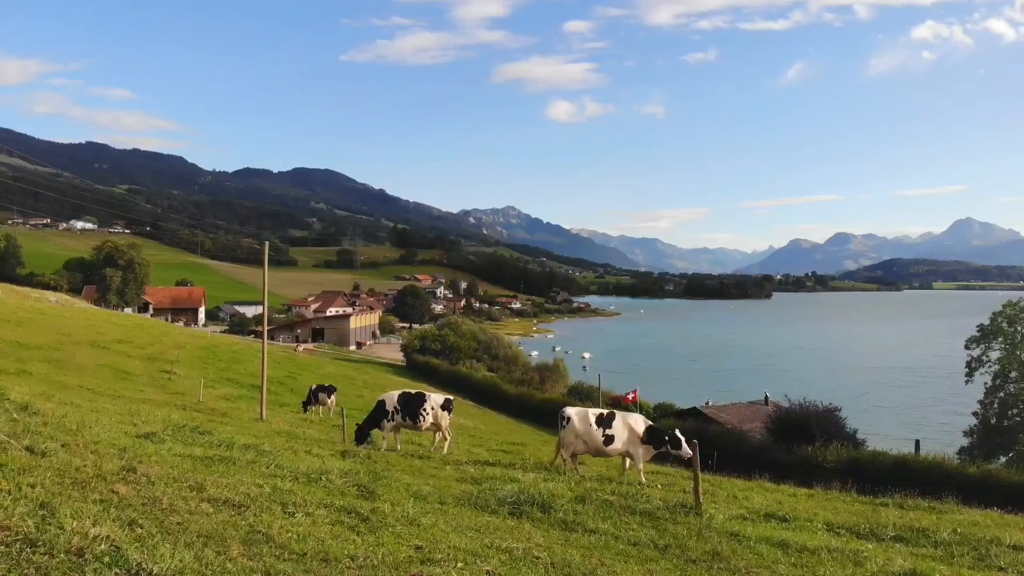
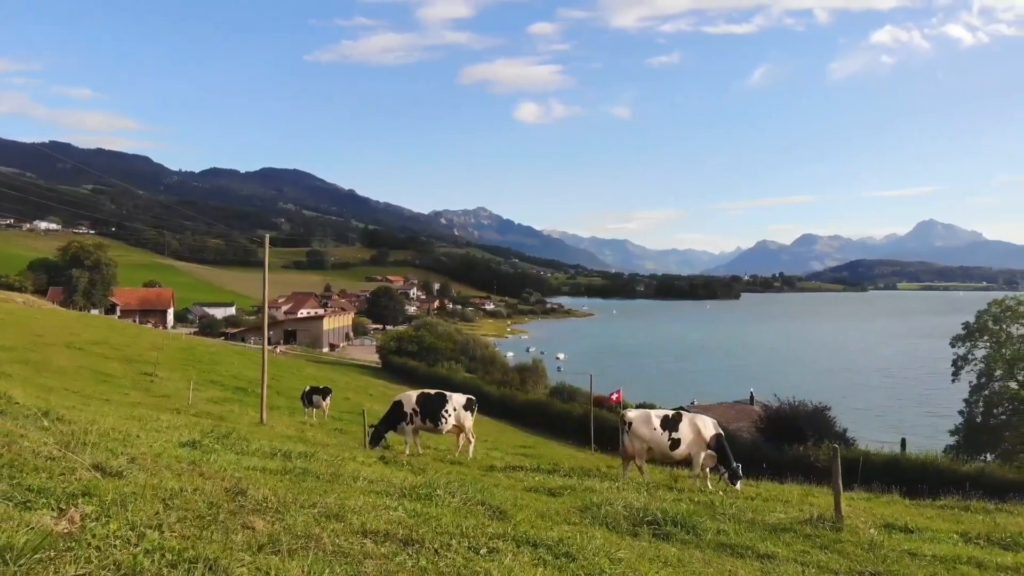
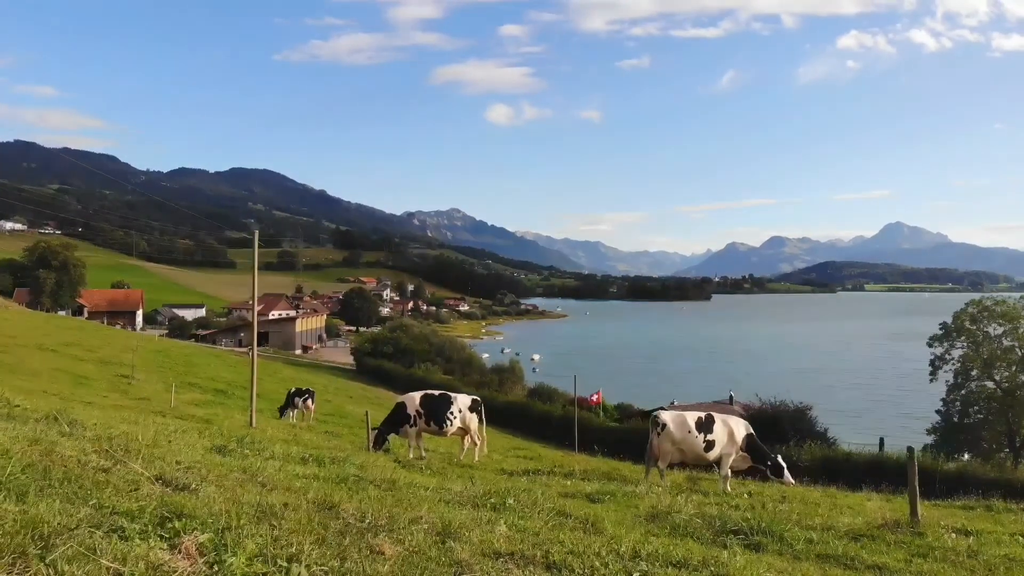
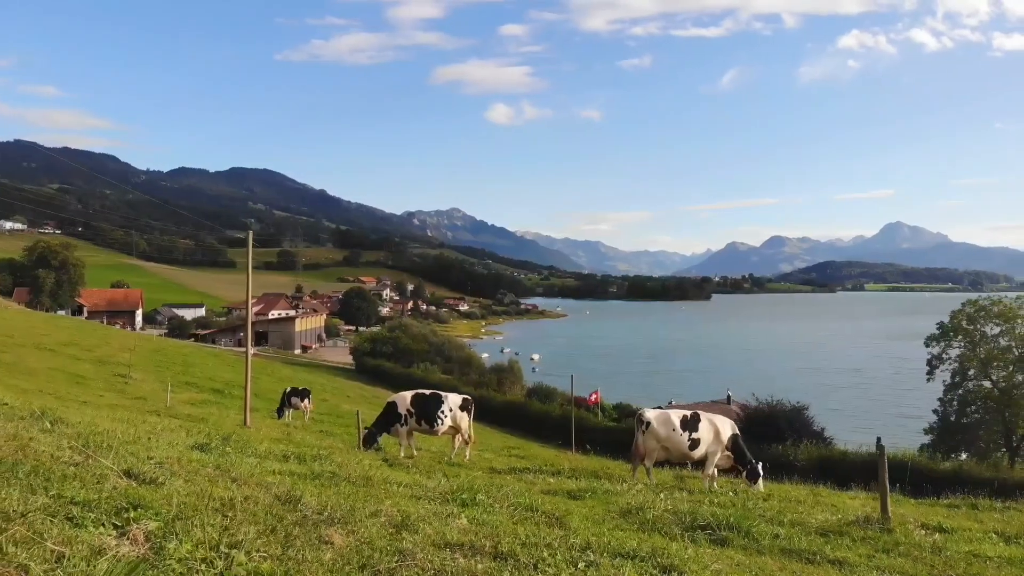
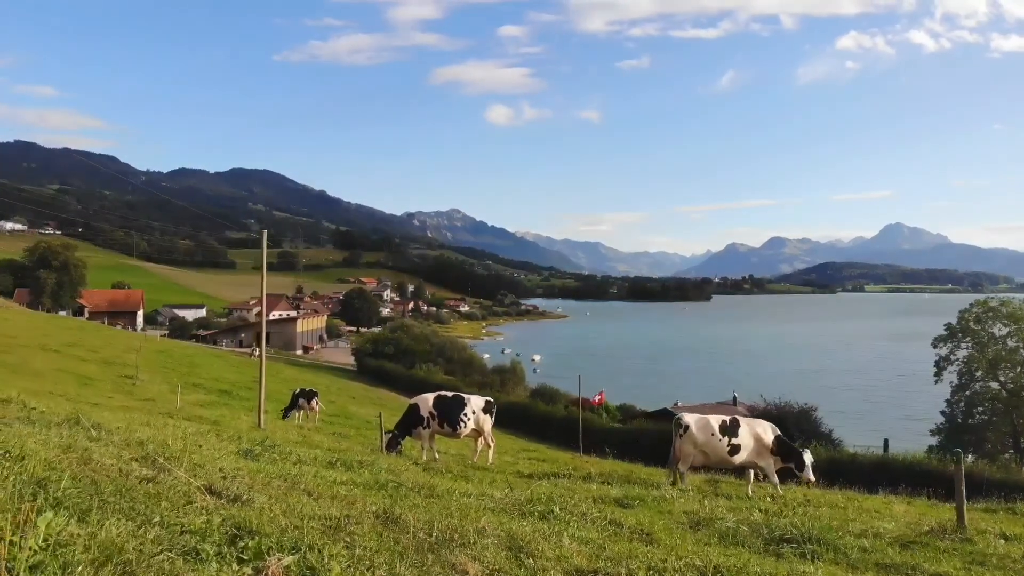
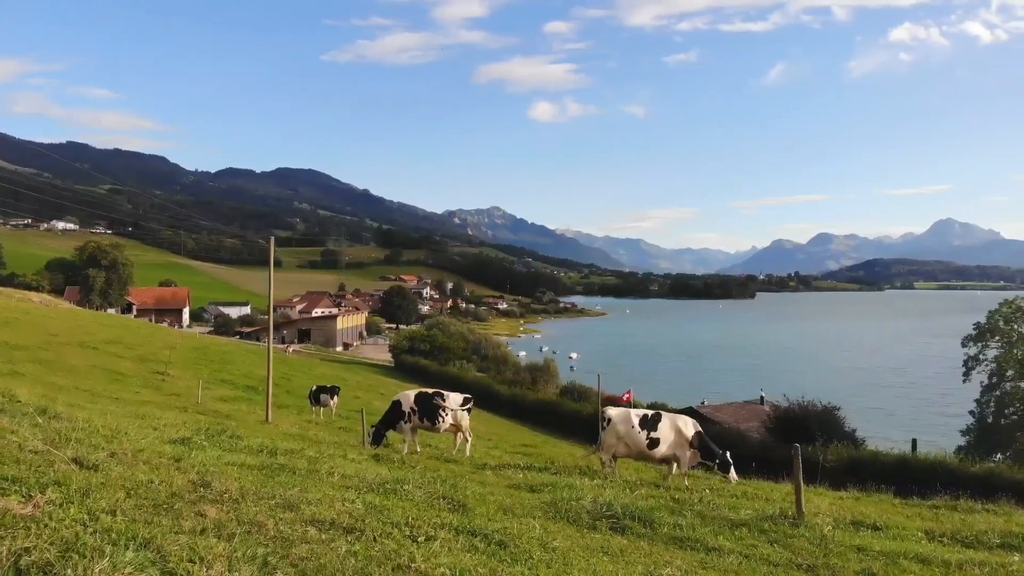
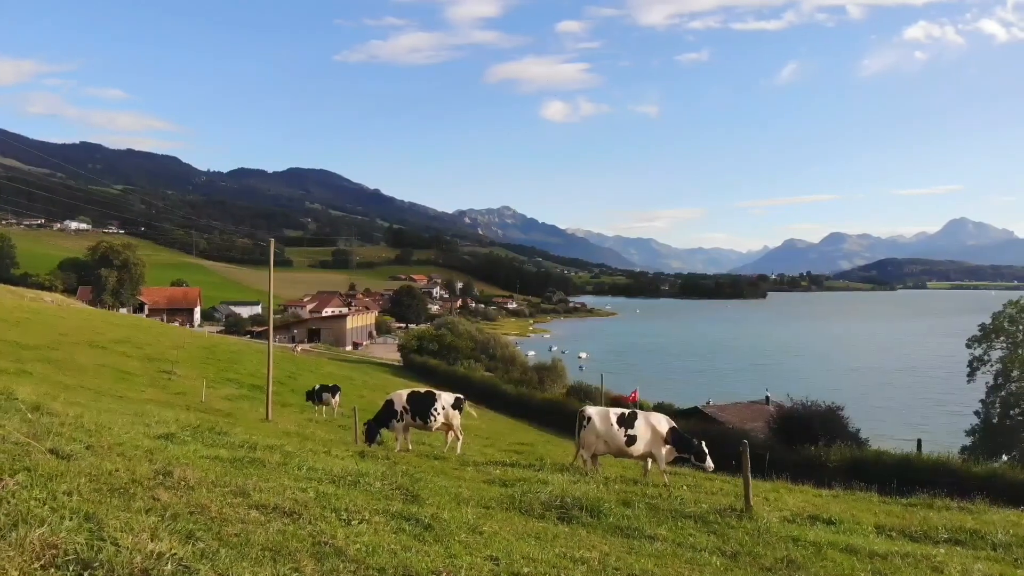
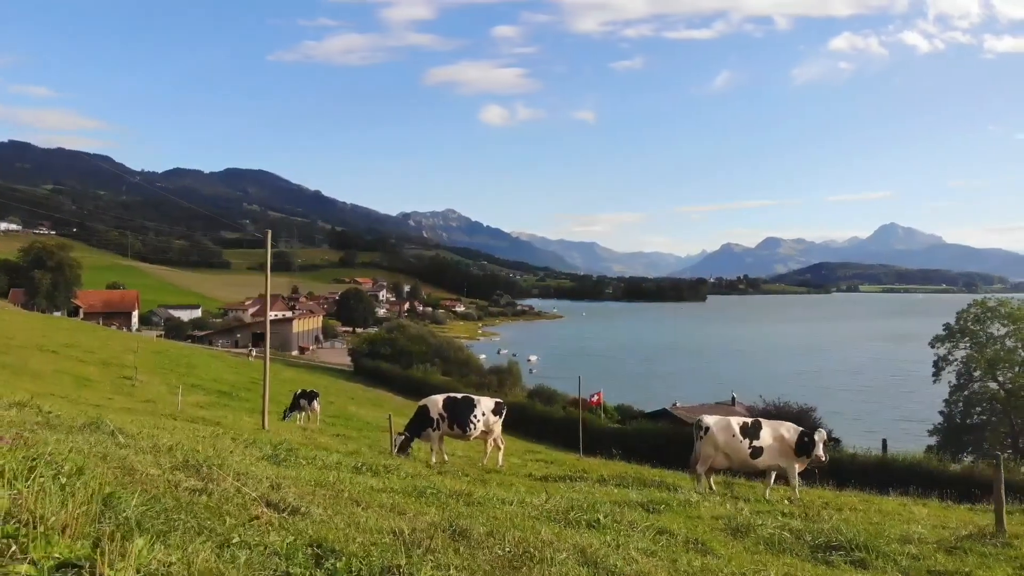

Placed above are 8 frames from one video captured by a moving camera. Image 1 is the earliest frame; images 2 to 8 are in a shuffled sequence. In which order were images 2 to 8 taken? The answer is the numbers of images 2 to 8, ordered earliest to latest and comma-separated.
7, 6, 2, 4, 3, 5, 8
